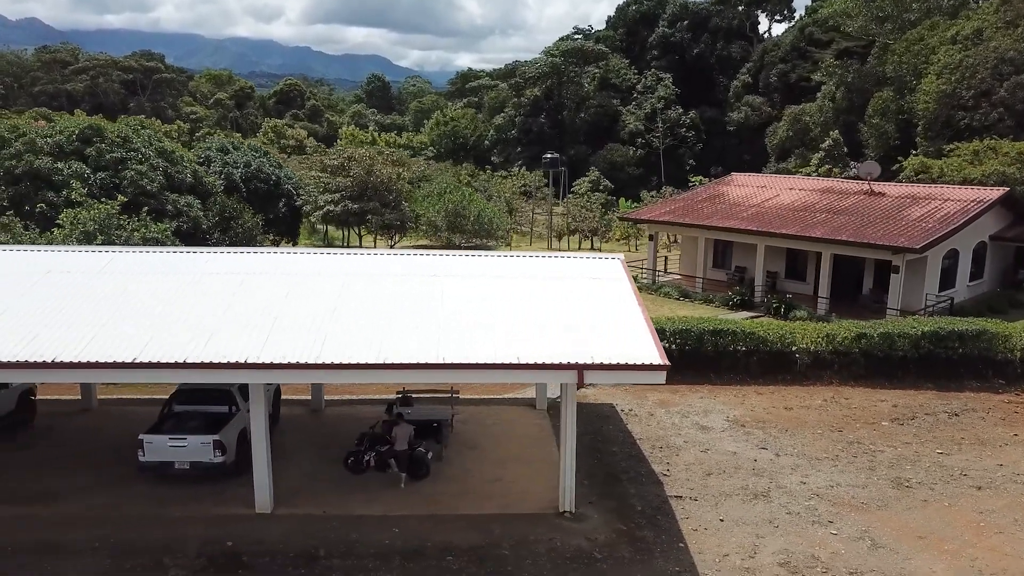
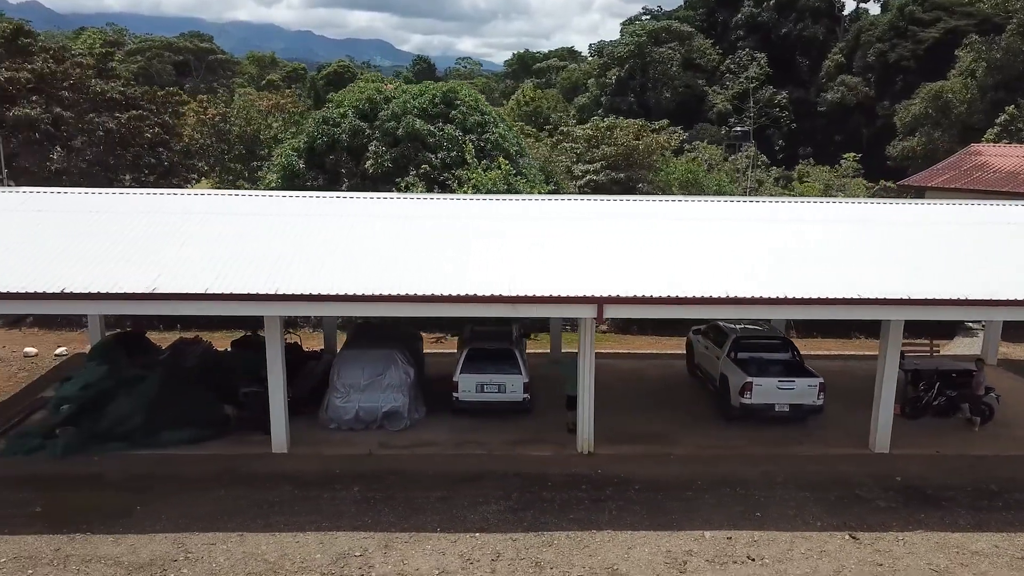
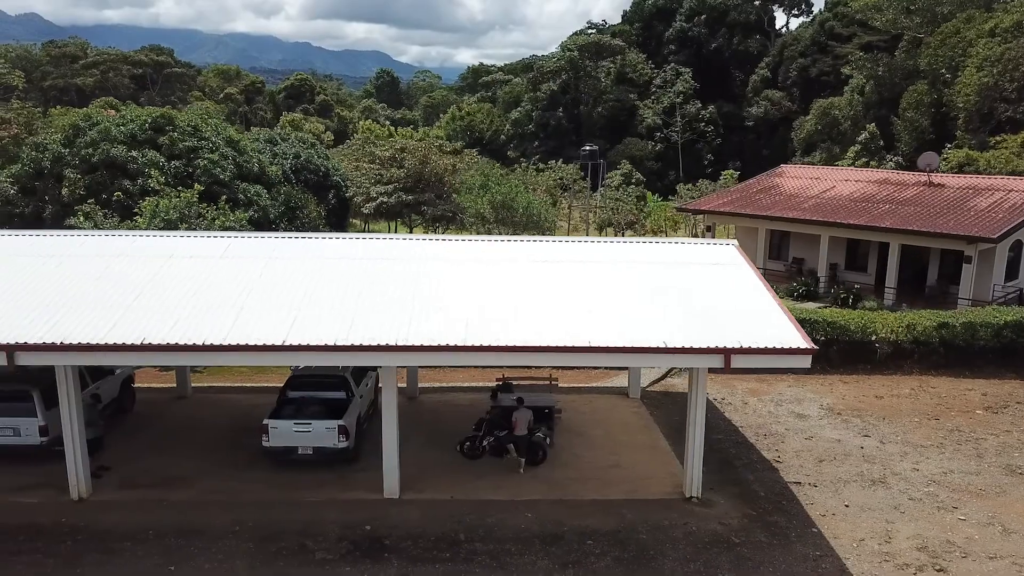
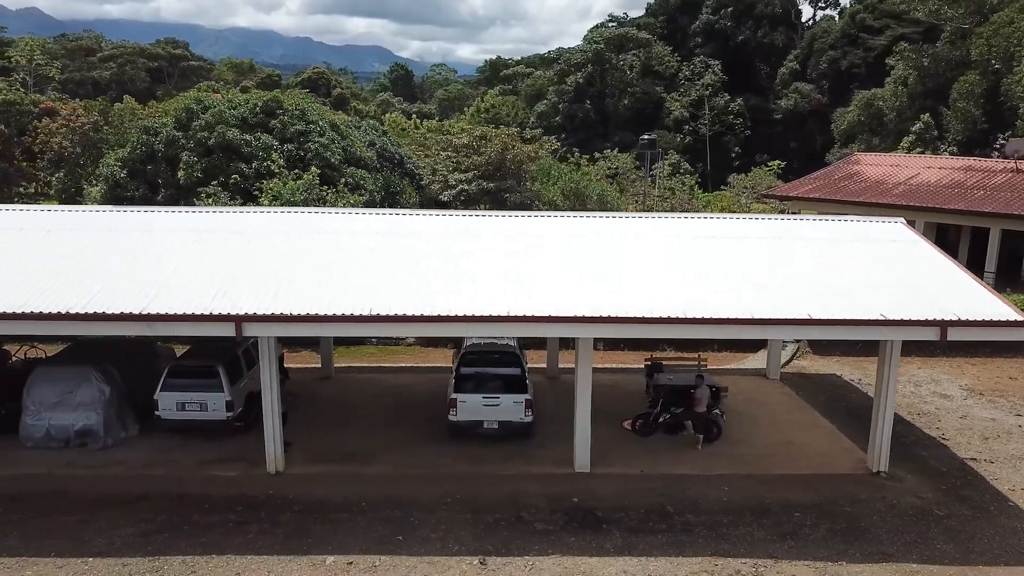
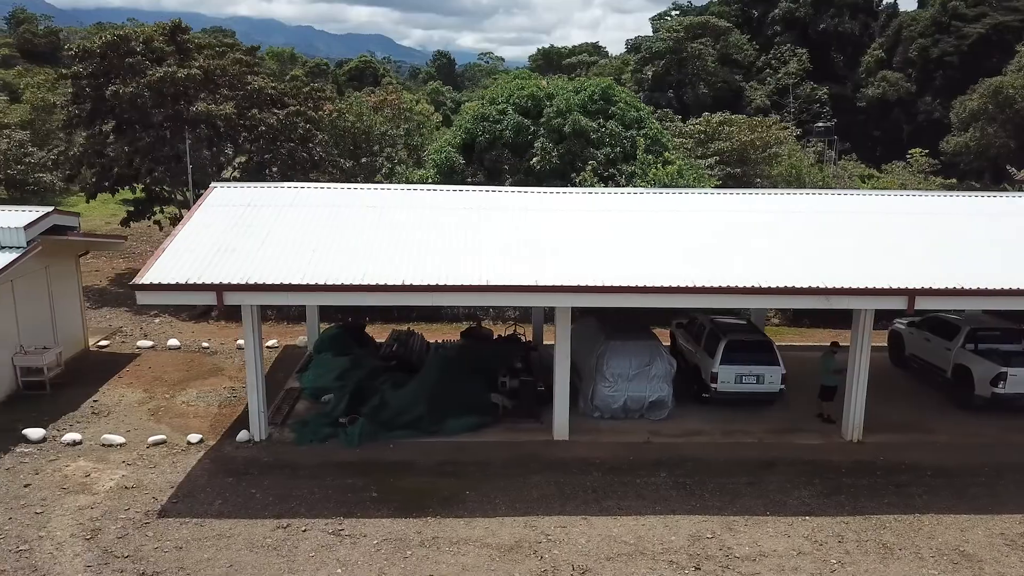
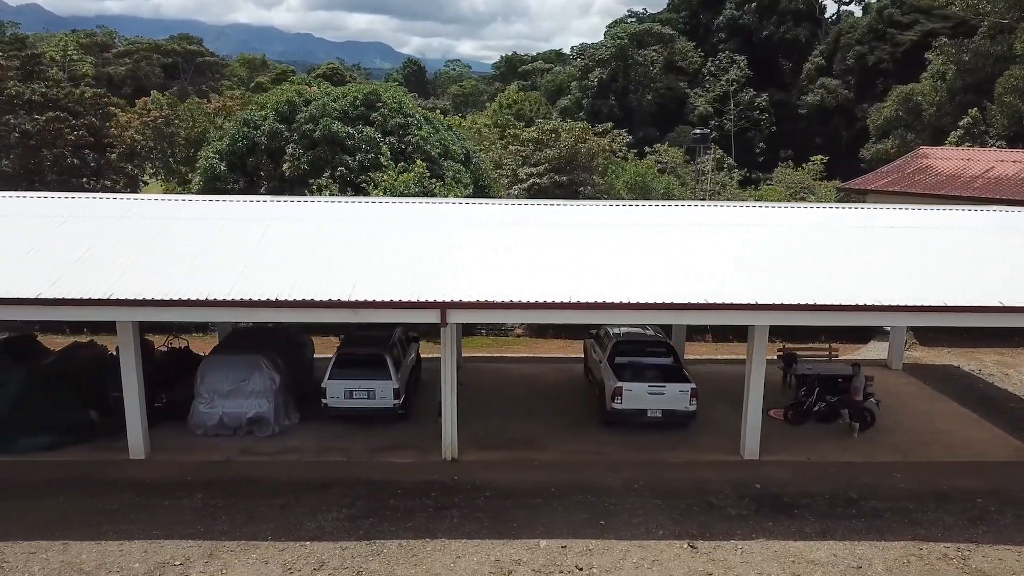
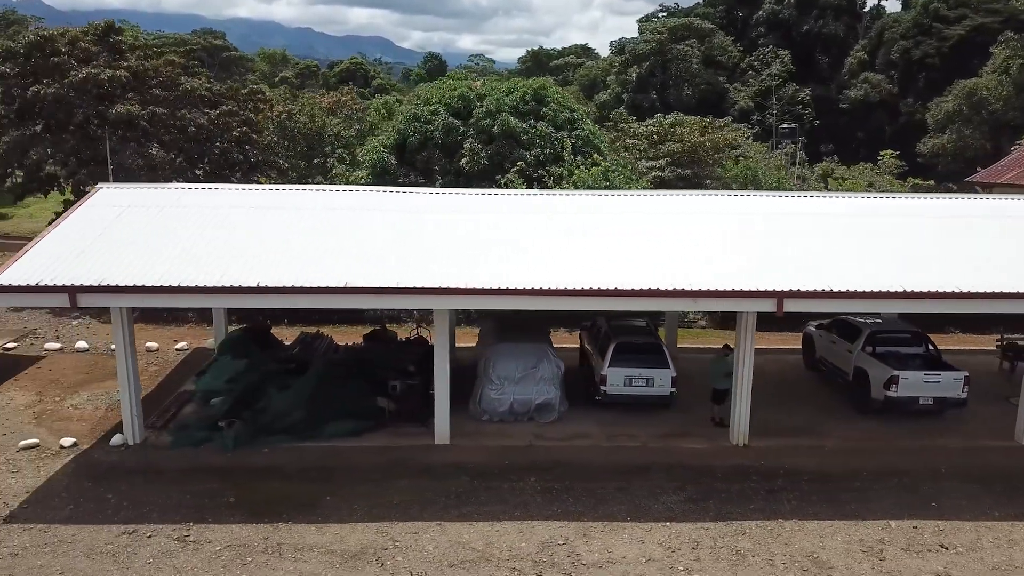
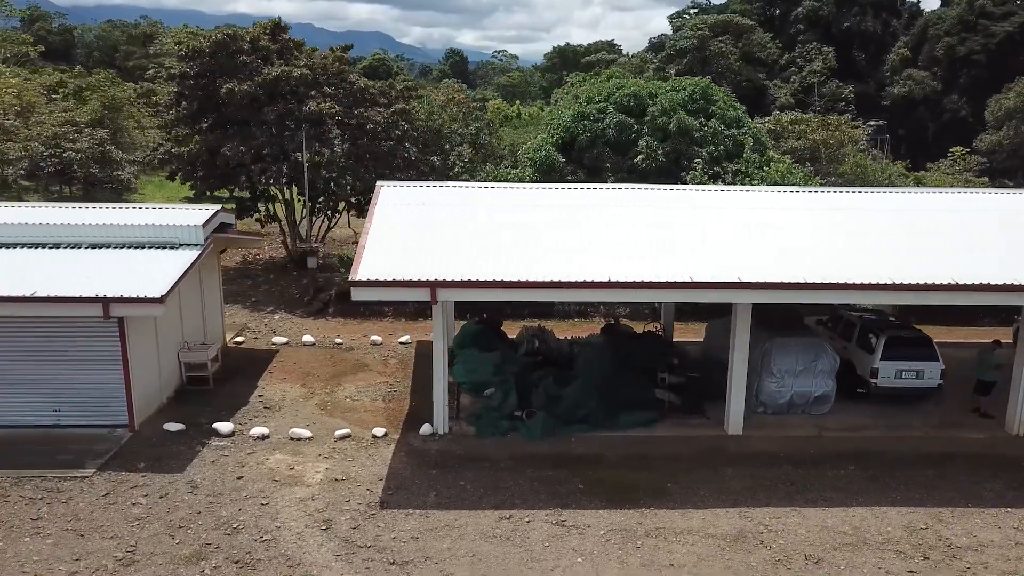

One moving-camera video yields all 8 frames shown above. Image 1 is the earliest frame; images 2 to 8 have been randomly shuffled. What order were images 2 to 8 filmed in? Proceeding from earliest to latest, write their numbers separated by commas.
3, 4, 6, 2, 7, 5, 8
